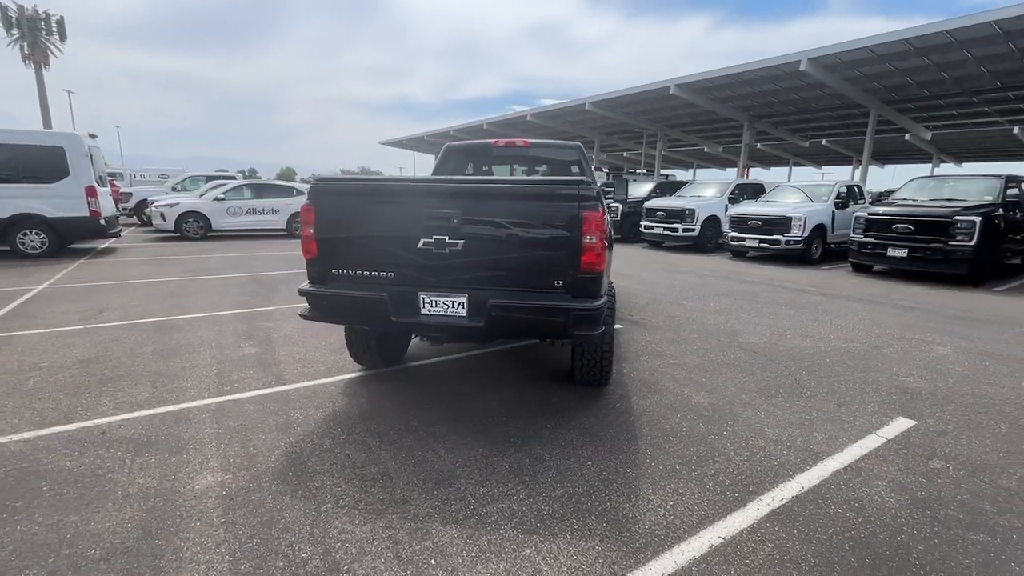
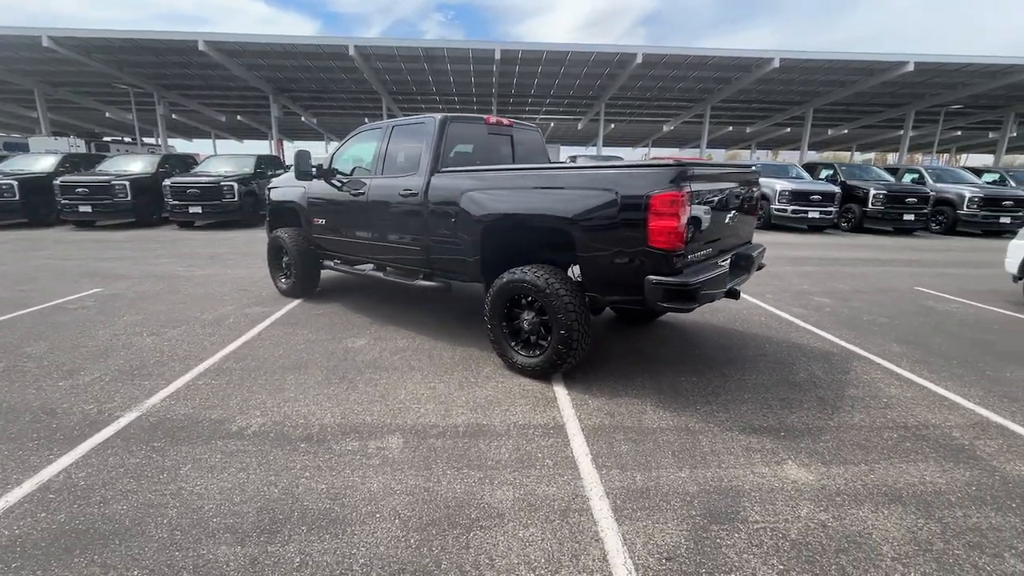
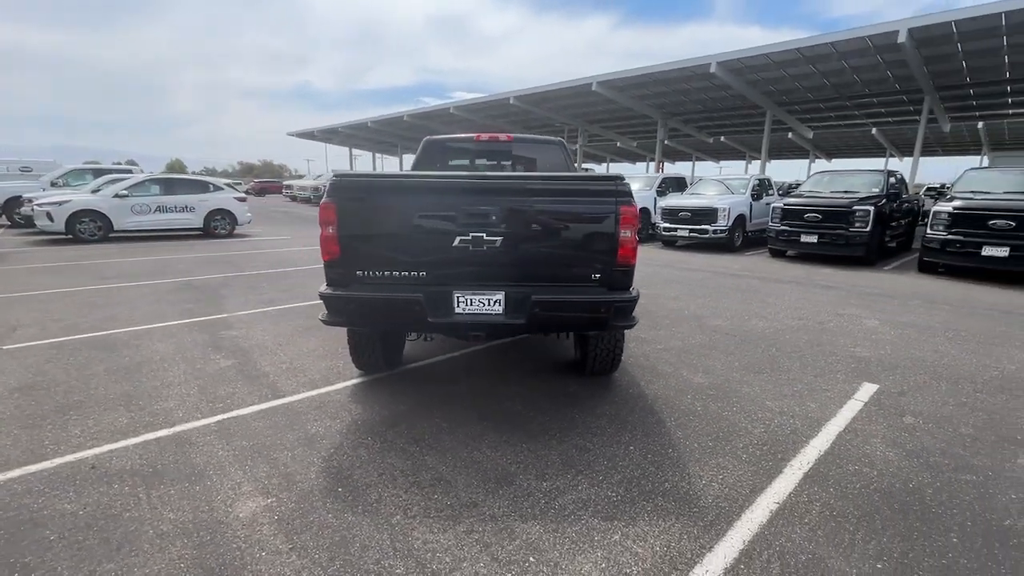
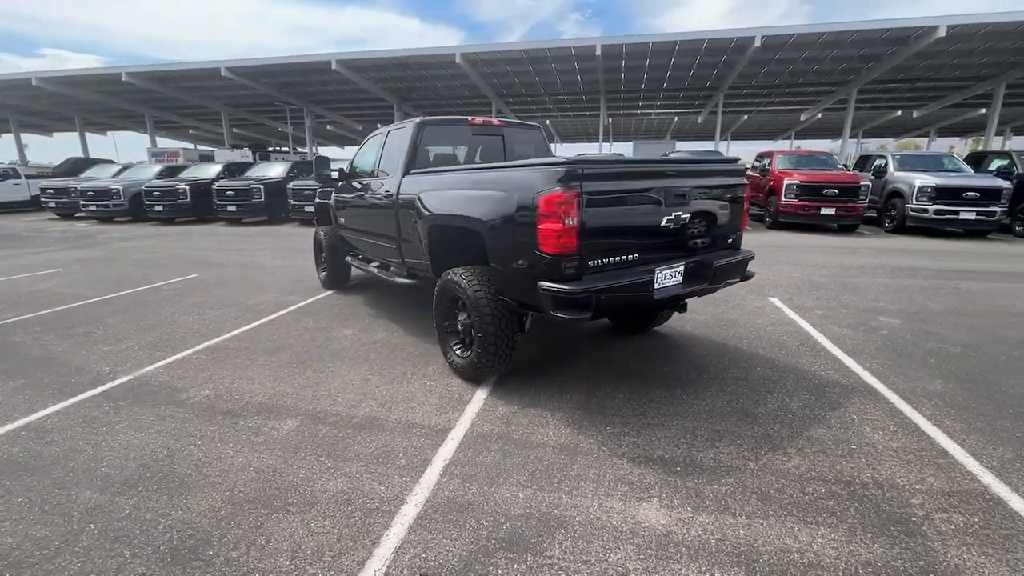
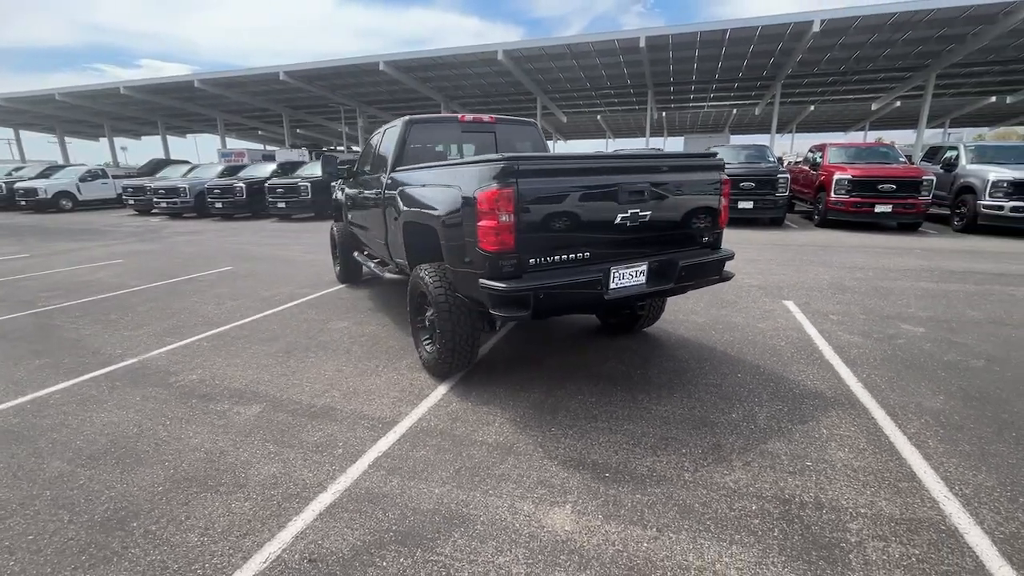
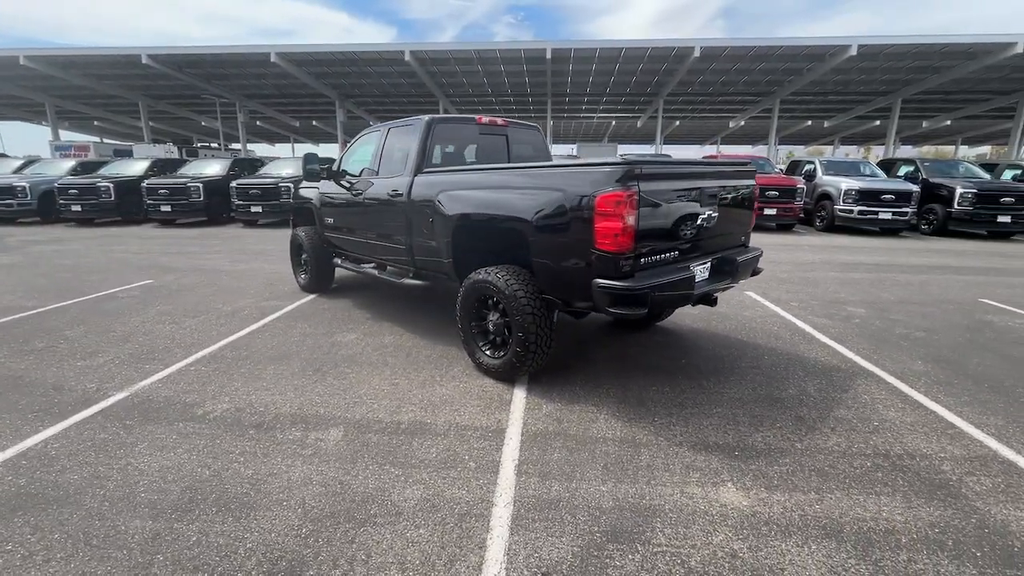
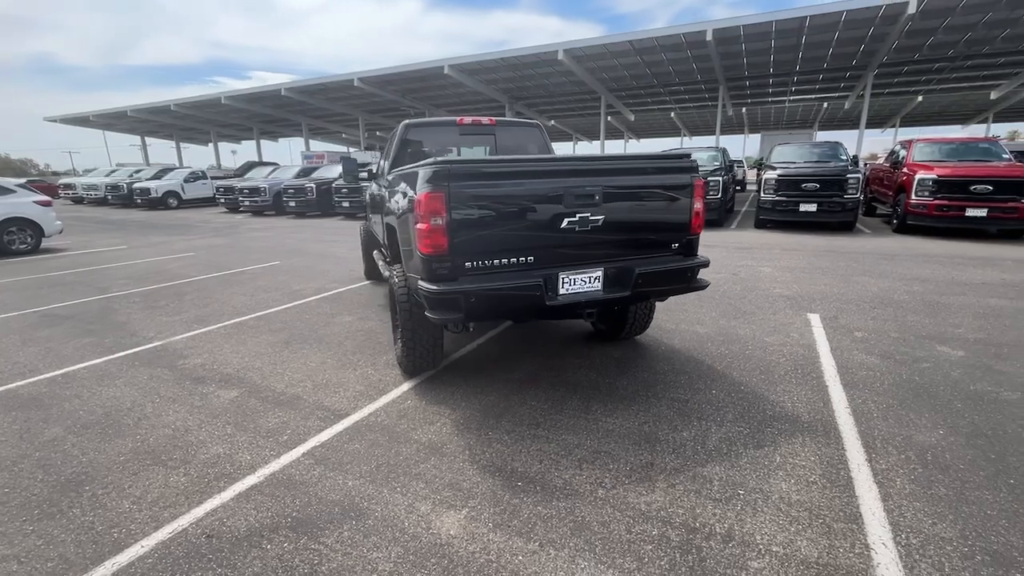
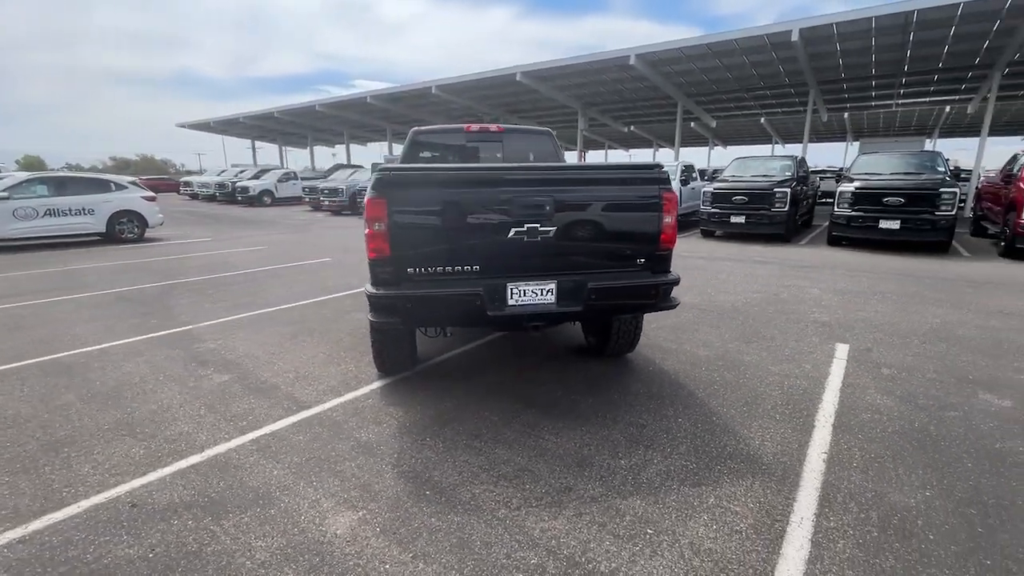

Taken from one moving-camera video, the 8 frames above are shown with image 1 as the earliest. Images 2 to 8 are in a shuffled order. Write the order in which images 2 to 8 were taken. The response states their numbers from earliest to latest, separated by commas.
3, 8, 7, 5, 4, 6, 2
